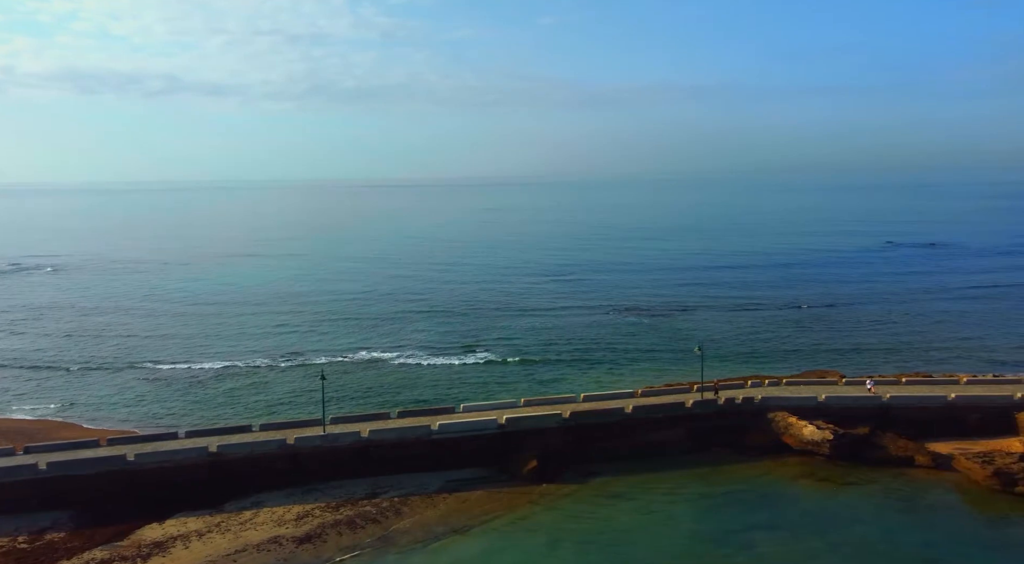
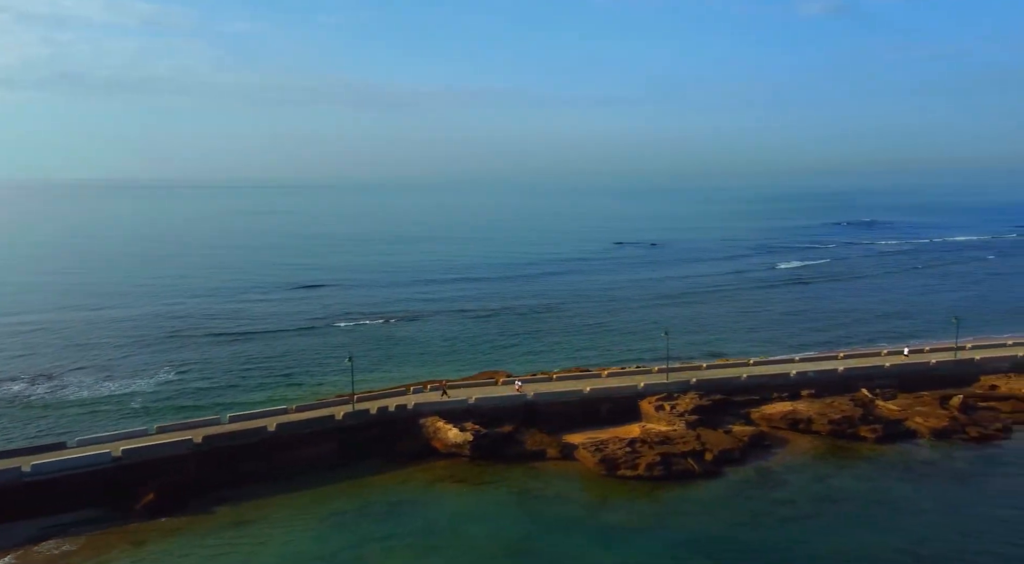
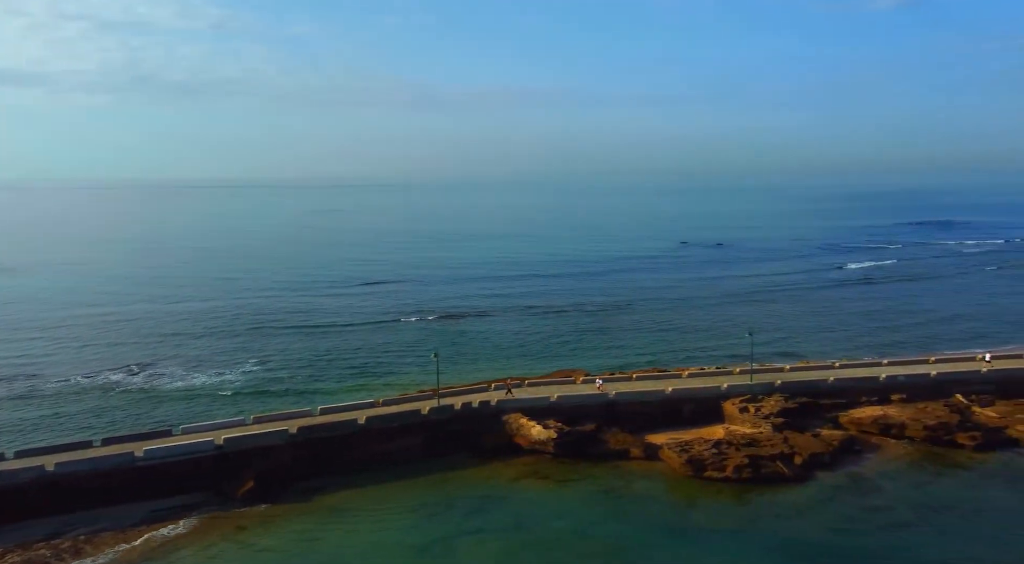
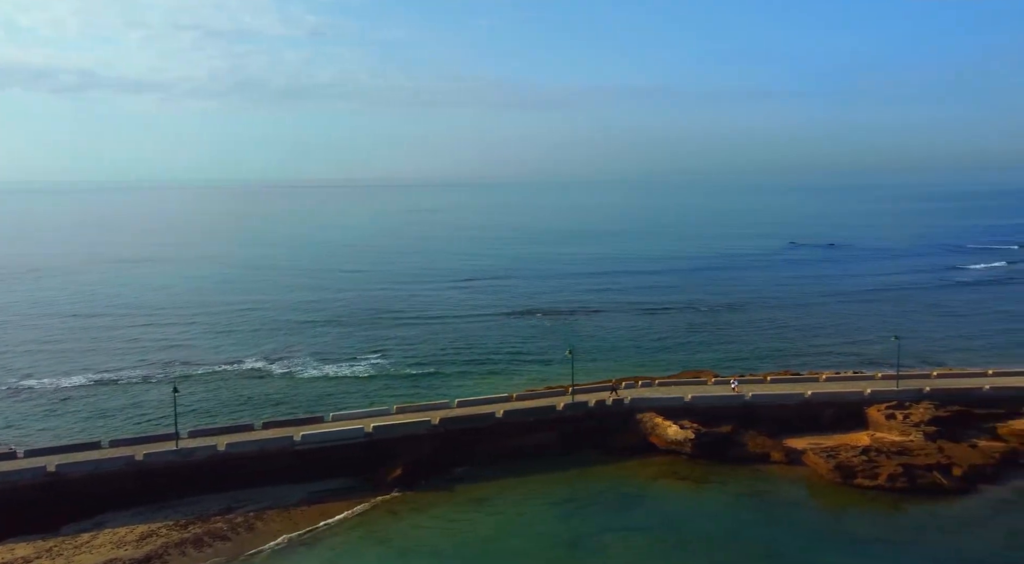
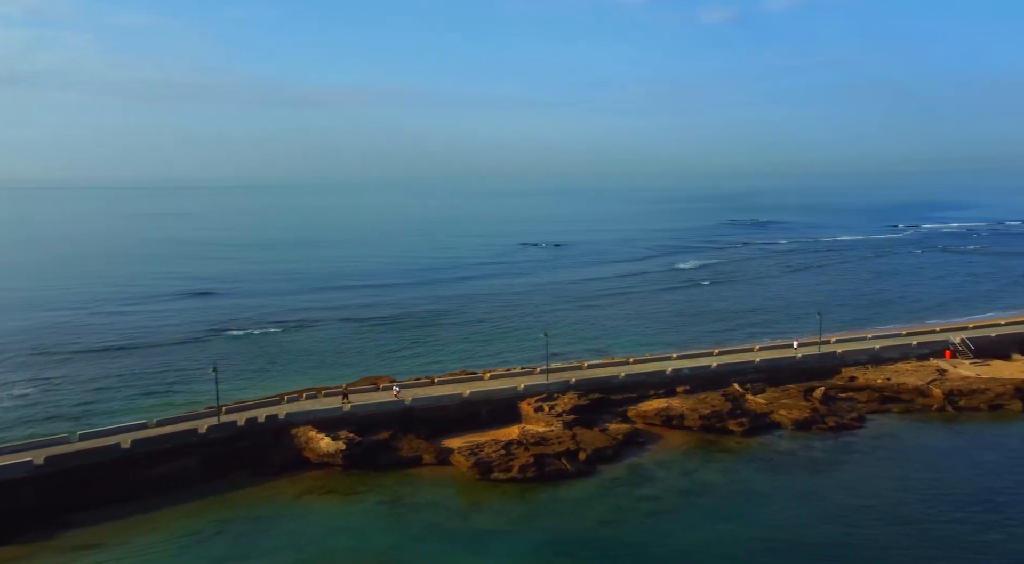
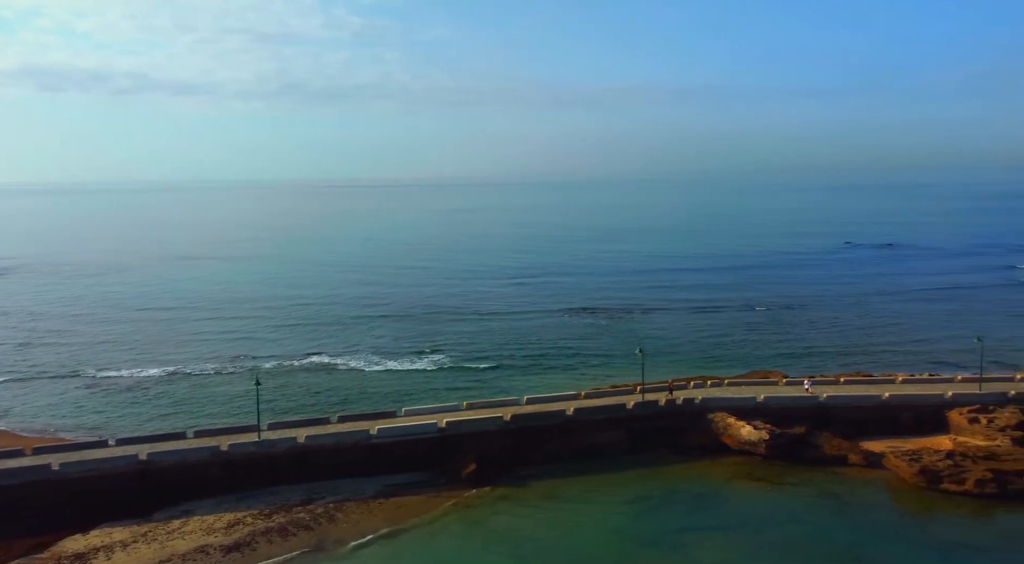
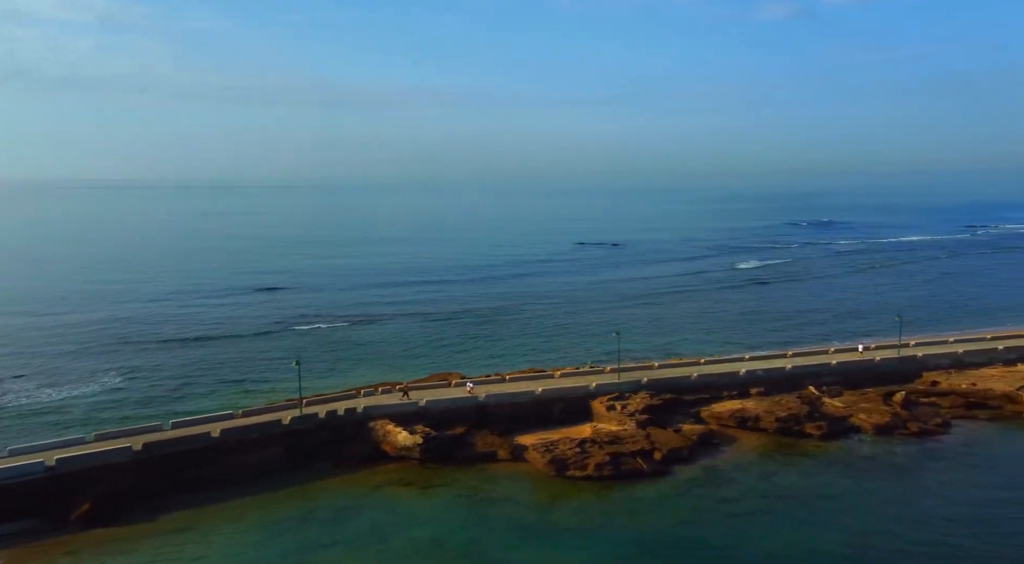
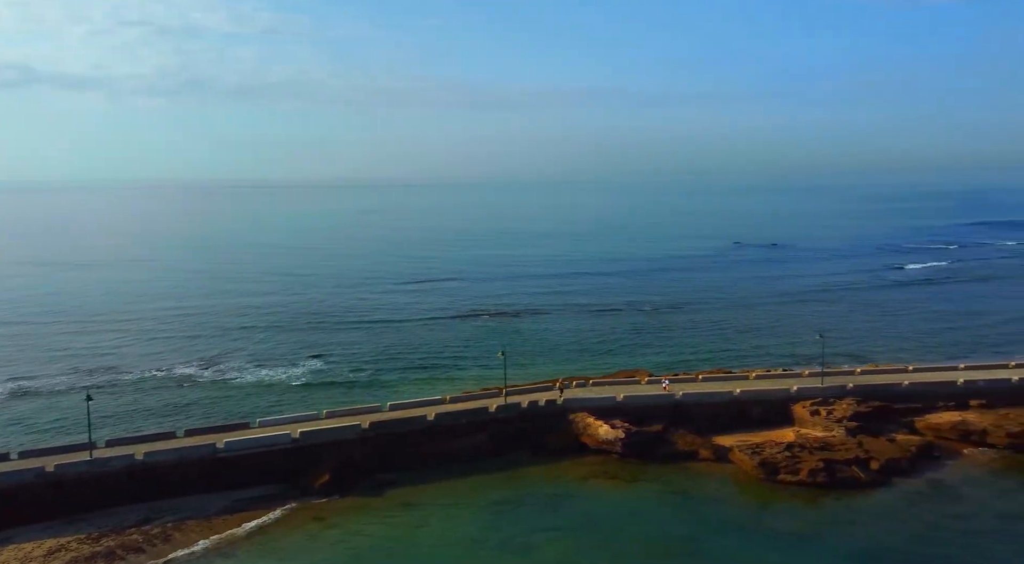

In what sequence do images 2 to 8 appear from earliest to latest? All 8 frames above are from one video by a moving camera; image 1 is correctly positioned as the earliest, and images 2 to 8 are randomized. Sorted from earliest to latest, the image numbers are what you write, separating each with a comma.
6, 4, 8, 3, 2, 7, 5
